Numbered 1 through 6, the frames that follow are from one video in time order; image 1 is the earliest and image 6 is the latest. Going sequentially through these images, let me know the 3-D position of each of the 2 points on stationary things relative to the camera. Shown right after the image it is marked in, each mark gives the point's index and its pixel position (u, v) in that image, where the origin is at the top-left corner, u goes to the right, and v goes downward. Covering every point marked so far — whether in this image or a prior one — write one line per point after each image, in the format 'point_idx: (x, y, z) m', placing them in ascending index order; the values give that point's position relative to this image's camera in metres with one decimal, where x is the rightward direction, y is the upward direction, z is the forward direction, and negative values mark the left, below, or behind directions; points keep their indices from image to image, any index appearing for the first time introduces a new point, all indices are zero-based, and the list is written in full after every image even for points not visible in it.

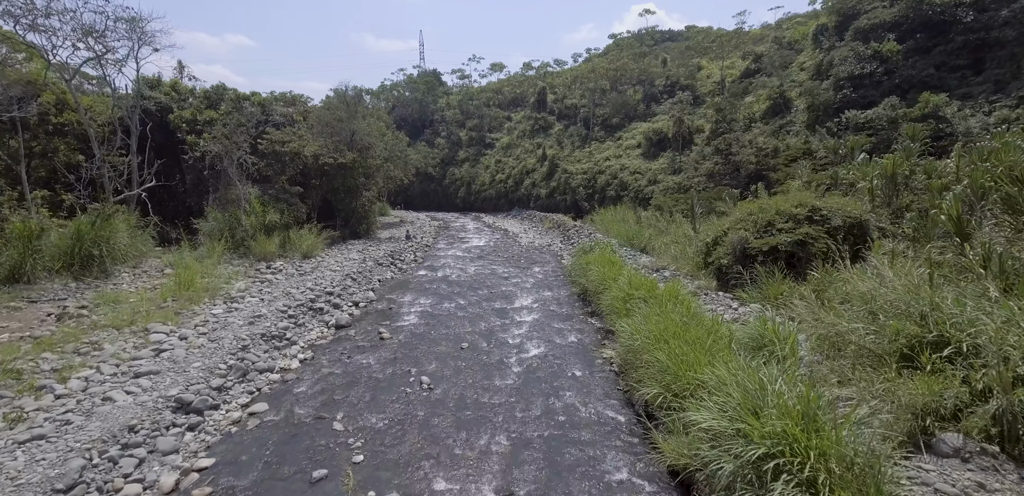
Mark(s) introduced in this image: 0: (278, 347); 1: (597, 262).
0: (-3.5, -1.5, +7.3) m
1: (+1.9, -0.3, +10.8) m
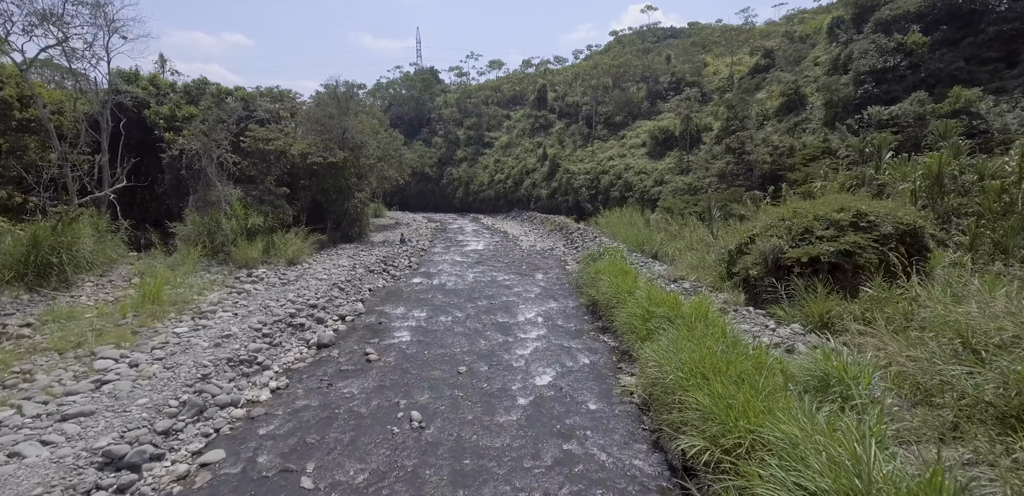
0: (-3.5, -1.6, +6.3) m
1: (+2.0, -0.5, +9.9) m
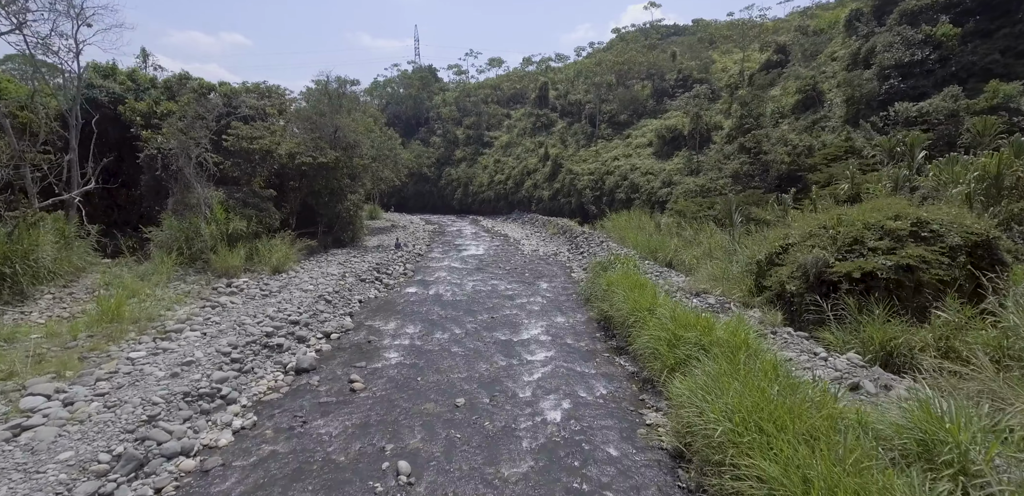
0: (-3.4, -1.8, +5.4) m
1: (+2.0, -0.6, +8.9) m
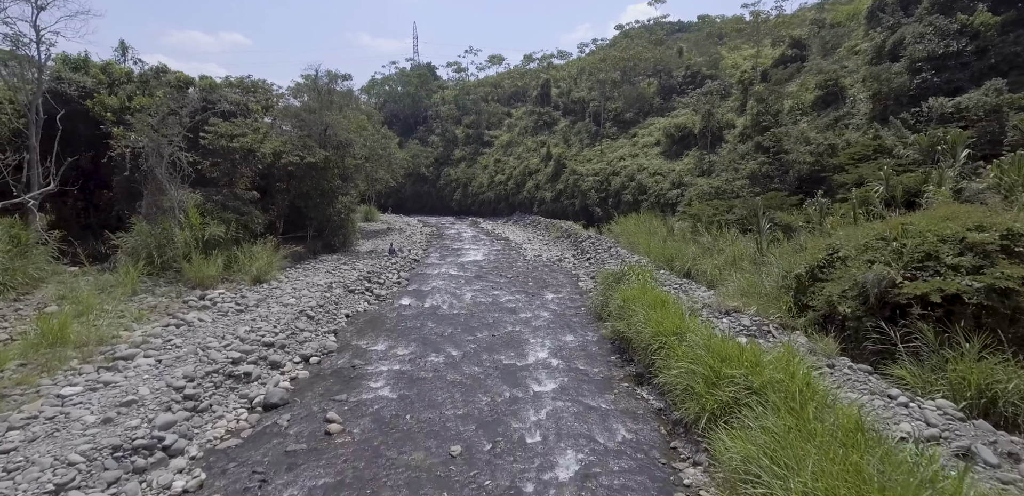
0: (-3.3, -2.0, +4.3) m
1: (+2.1, -0.8, +7.9) m
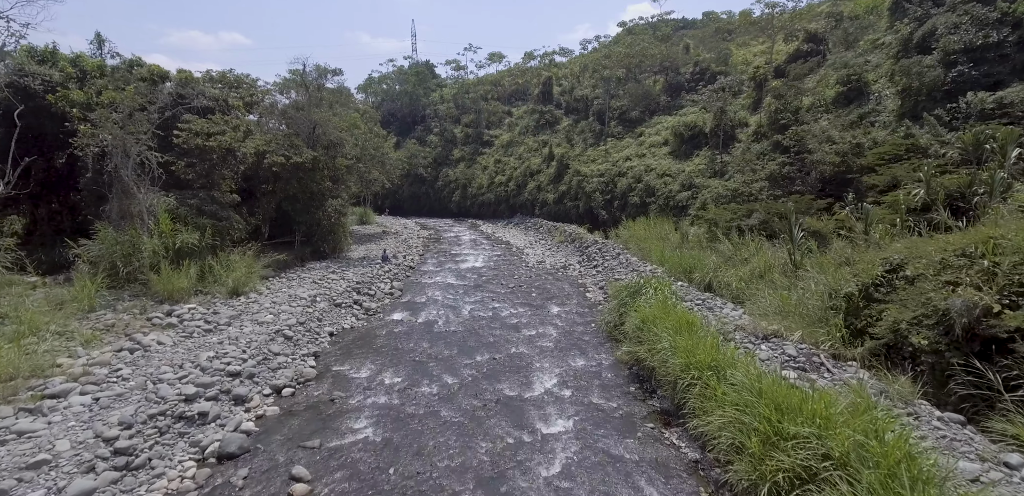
0: (-3.3, -2.2, +3.3) m
1: (+2.1, -1.0, +6.9) m
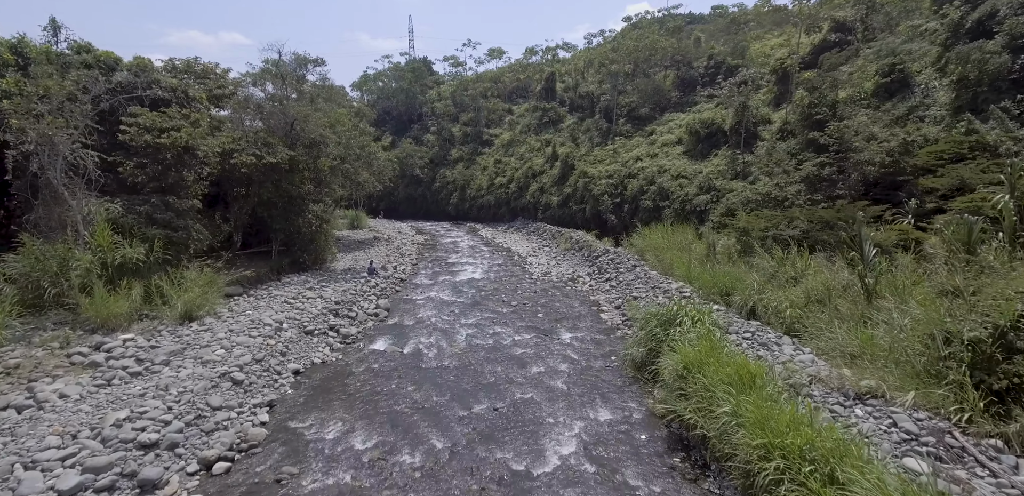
0: (-3.2, -2.5, +1.8) m
1: (+2.2, -1.3, +5.4) m
